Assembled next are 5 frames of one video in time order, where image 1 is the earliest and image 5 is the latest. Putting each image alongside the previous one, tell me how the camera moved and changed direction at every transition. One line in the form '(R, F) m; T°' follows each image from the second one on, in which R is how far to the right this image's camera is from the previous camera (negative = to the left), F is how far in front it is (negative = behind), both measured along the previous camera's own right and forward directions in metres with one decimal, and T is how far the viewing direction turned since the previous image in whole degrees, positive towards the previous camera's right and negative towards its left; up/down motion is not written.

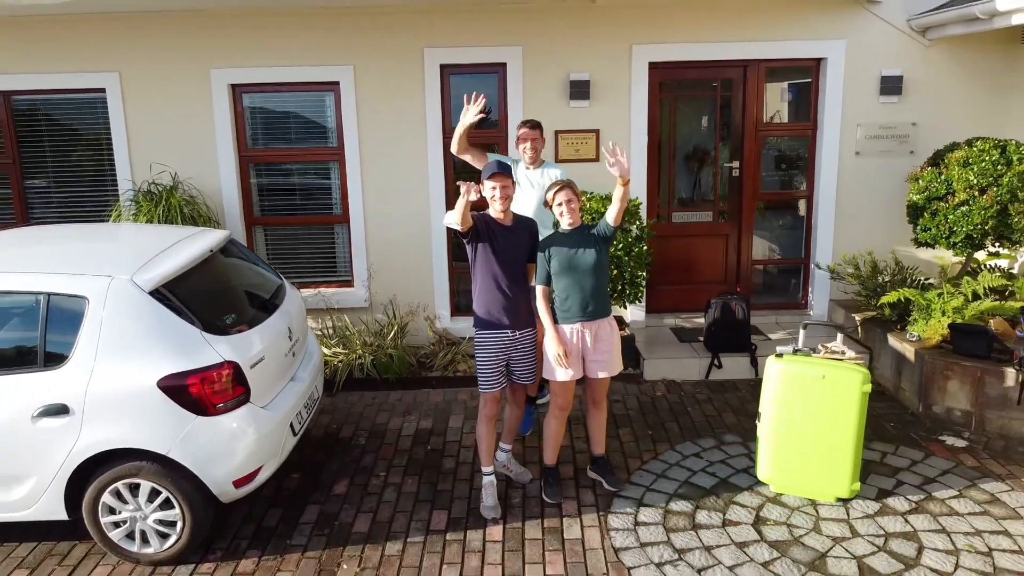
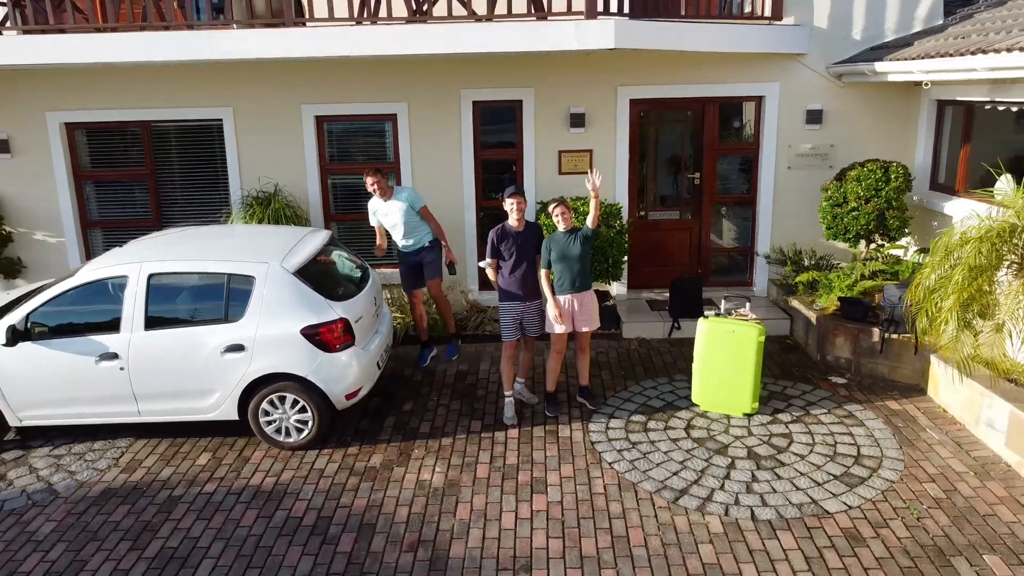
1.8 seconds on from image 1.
(0.0, -1.9) m; -1°
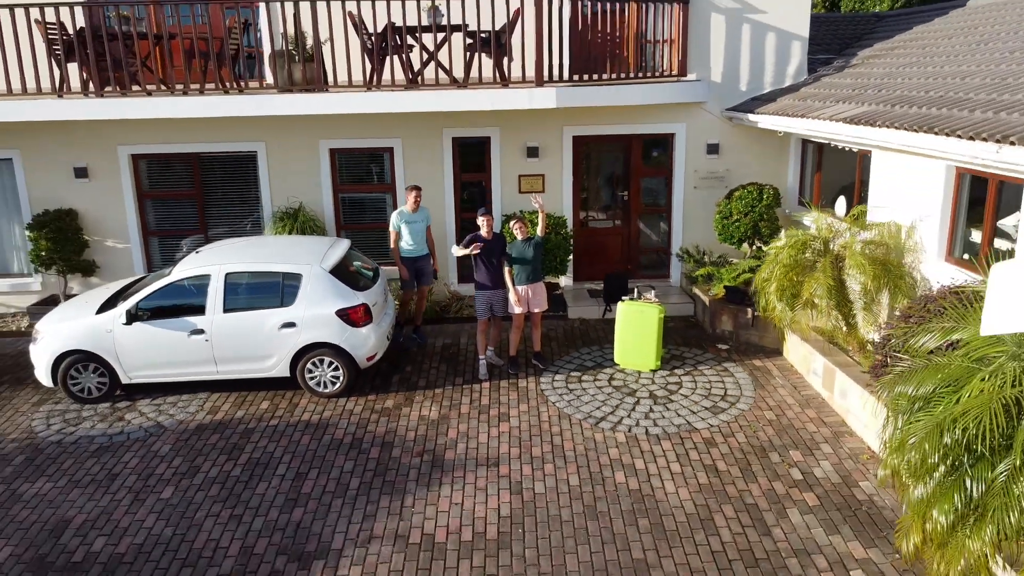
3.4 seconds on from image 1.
(0.0, -2.2) m; +2°
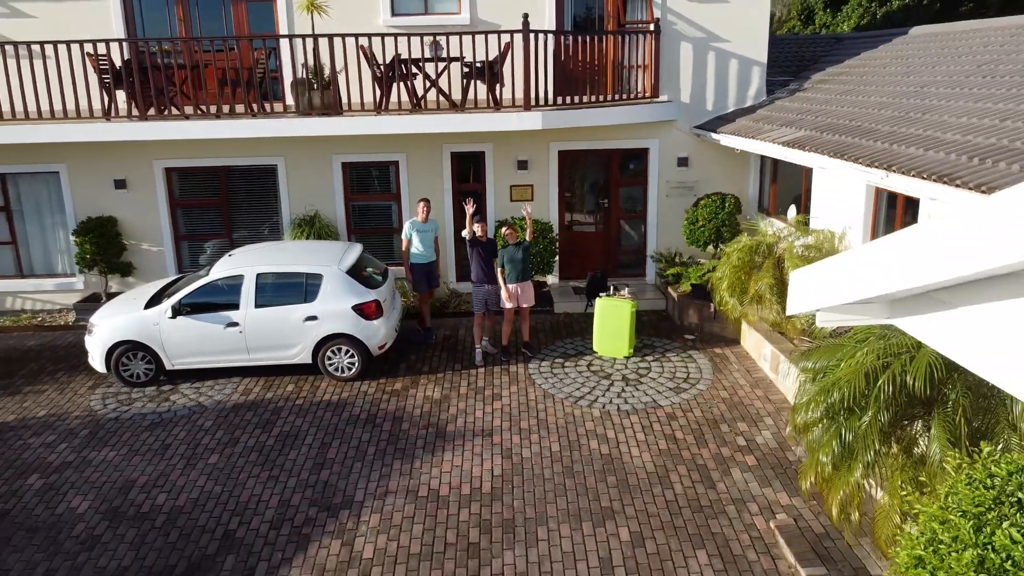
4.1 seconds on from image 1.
(0.0, -1.2) m; 0°
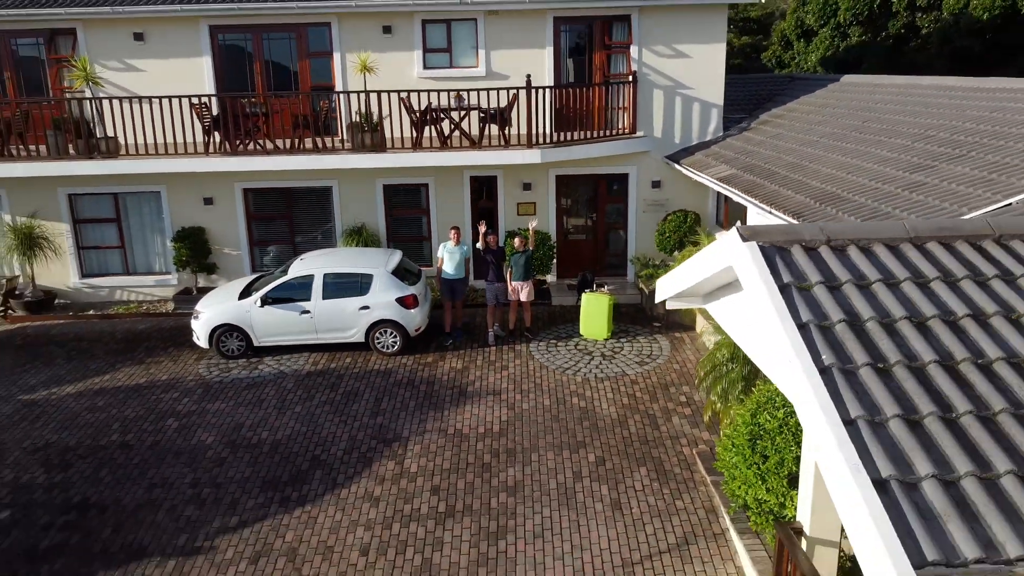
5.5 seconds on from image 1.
(+0.1, -2.7) m; -1°
